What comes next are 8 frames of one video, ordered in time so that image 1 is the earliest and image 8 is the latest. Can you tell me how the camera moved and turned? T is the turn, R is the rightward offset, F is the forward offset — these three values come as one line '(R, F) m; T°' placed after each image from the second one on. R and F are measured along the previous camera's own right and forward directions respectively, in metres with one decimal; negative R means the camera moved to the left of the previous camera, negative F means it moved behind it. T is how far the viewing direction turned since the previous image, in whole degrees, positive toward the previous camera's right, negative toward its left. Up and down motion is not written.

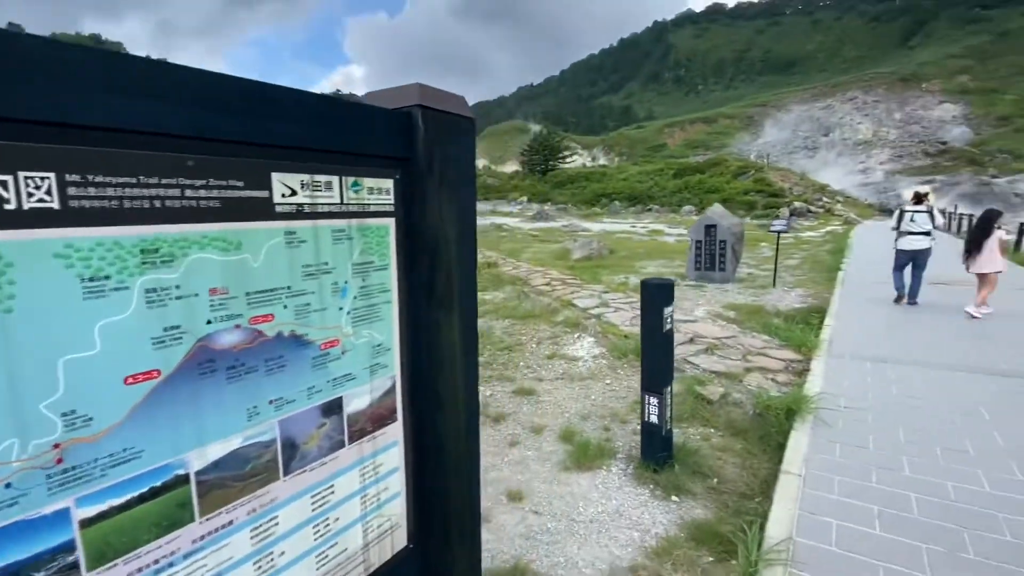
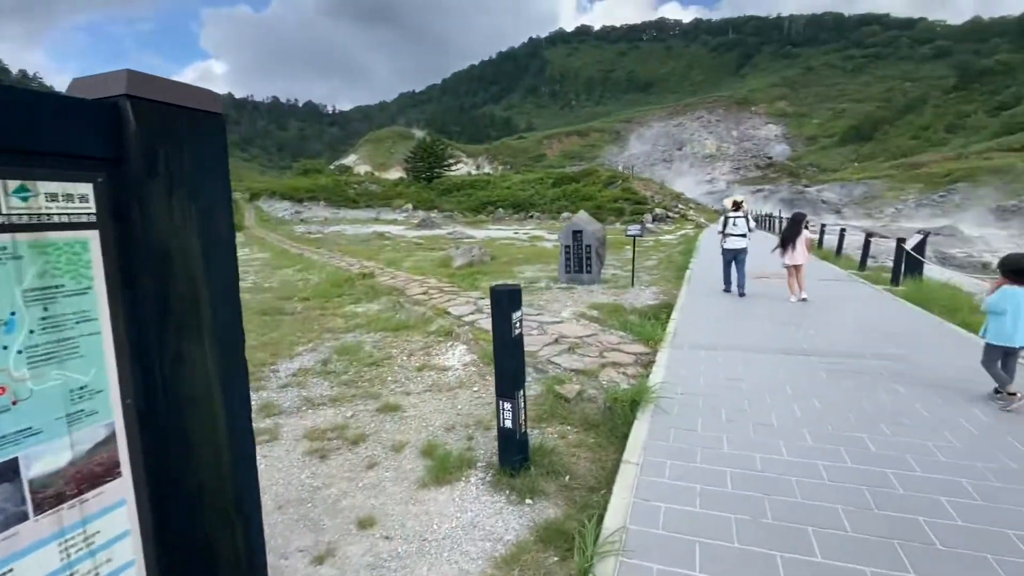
(+0.2, 0.0) m; +13°
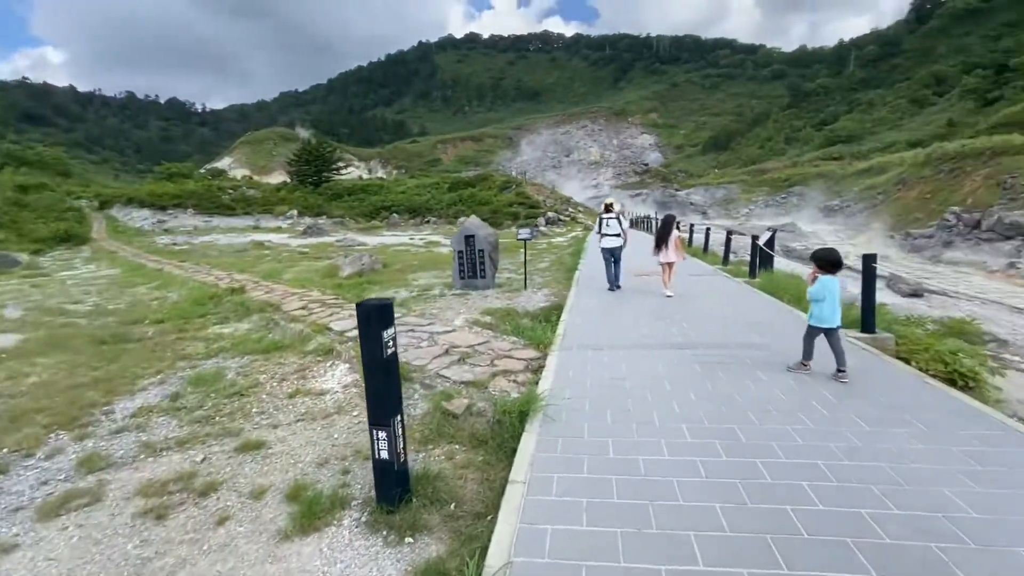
(+0.1, +0.2) m; +12°
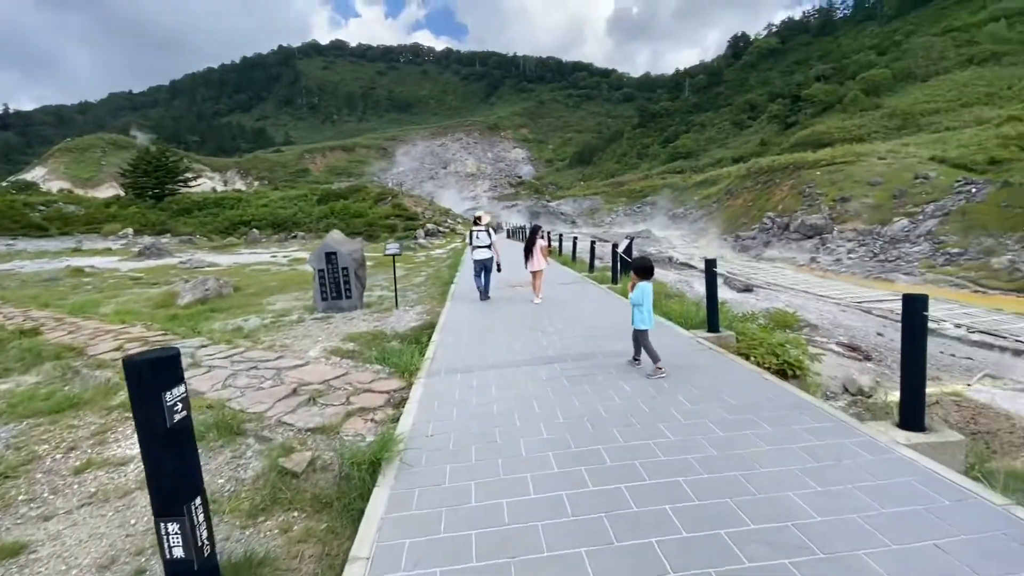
(+0.2, +0.3) m; +14°
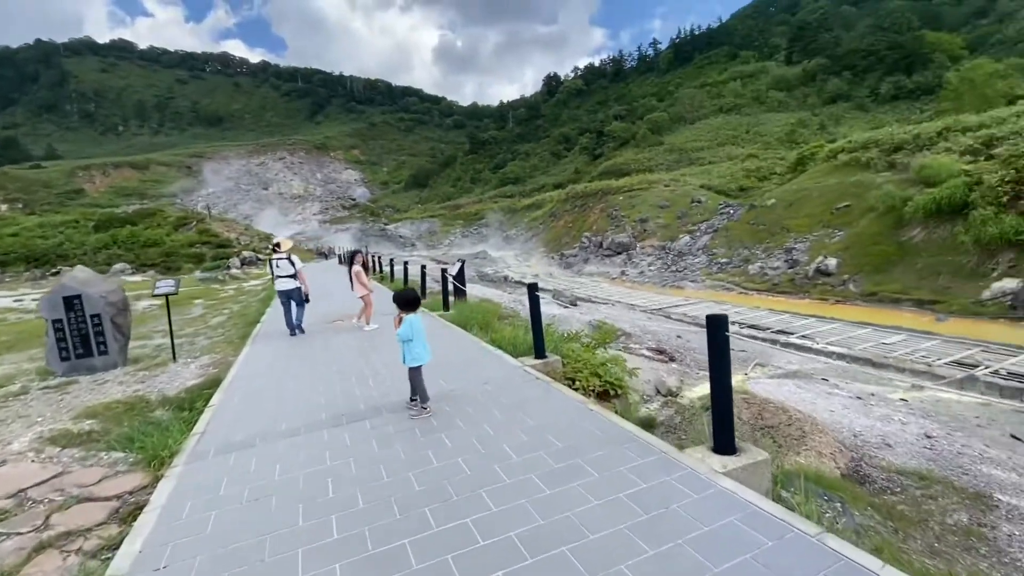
(+0.3, +0.5) m; +19°
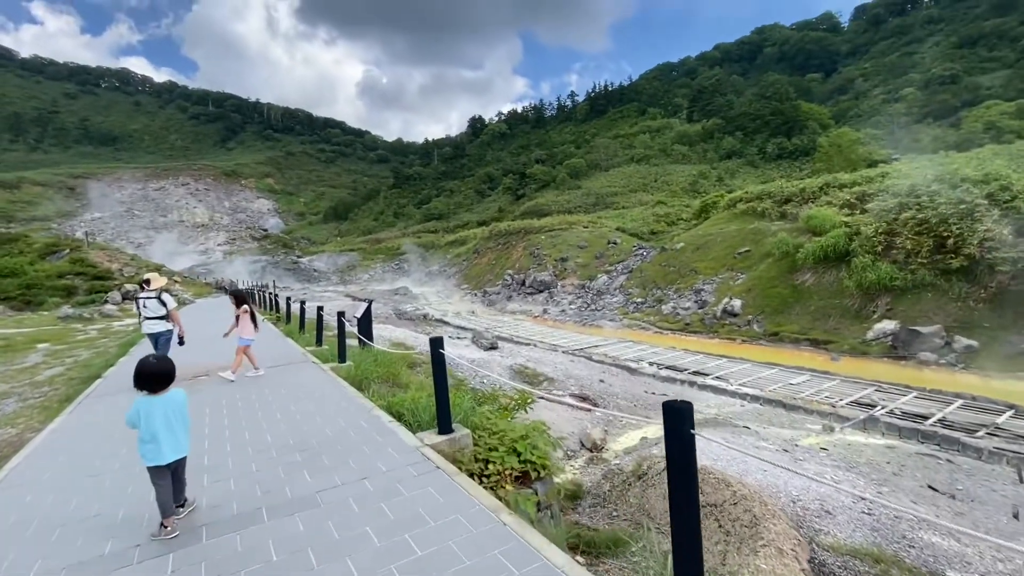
(+0.2, +0.8) m; +9°
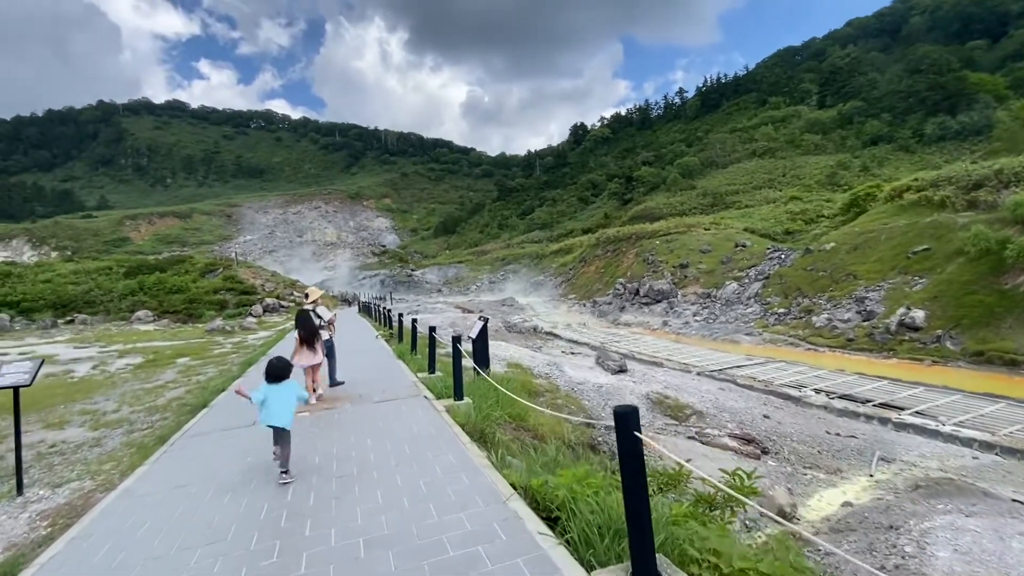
(-0.6, +1.5) m; -12°
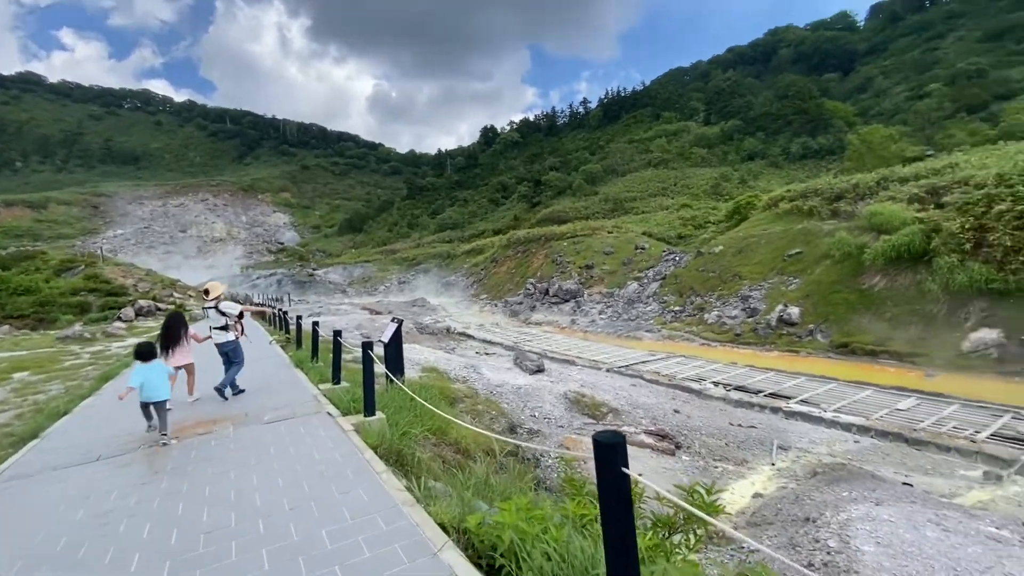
(-0.1, +0.5) m; +11°
